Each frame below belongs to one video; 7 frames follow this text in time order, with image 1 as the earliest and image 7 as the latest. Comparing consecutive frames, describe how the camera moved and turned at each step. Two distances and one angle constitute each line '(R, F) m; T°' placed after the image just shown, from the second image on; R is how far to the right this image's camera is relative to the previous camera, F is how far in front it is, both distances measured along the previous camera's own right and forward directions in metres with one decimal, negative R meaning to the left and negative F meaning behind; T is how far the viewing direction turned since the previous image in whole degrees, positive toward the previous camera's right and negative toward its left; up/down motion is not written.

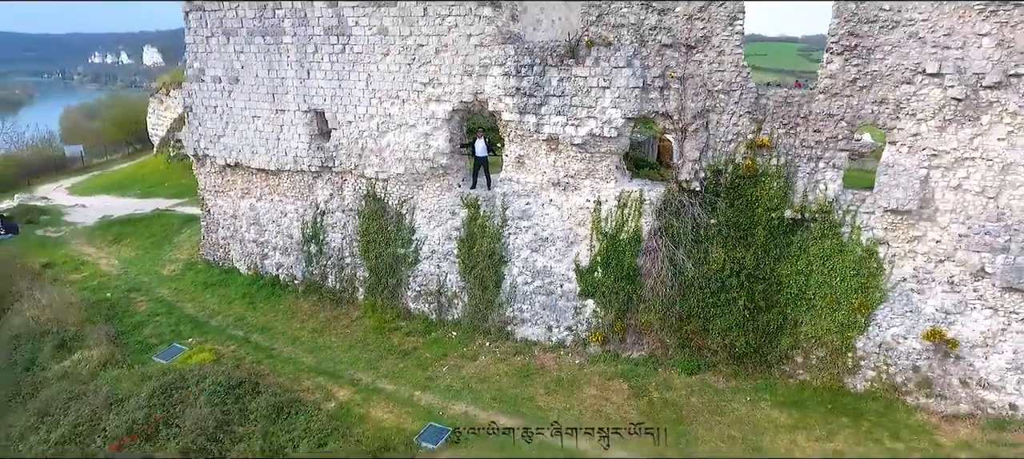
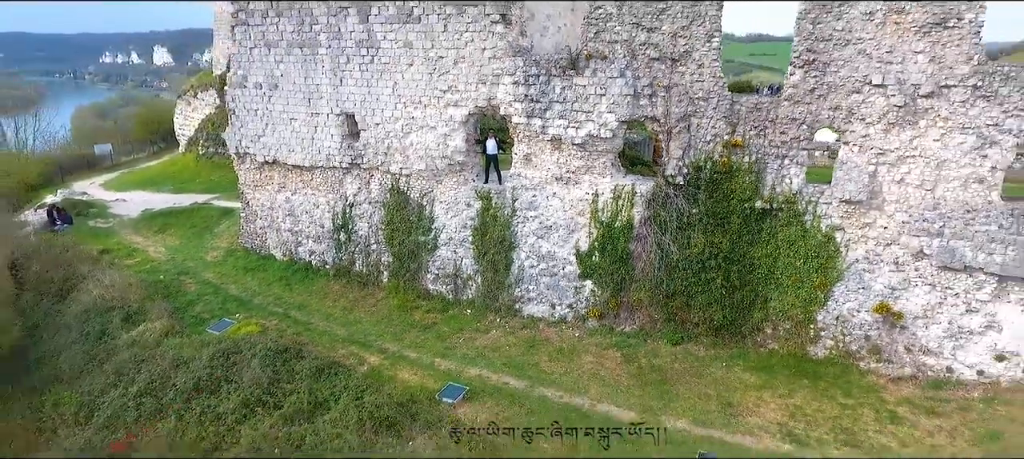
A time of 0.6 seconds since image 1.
(0.0, -0.8) m; -1°
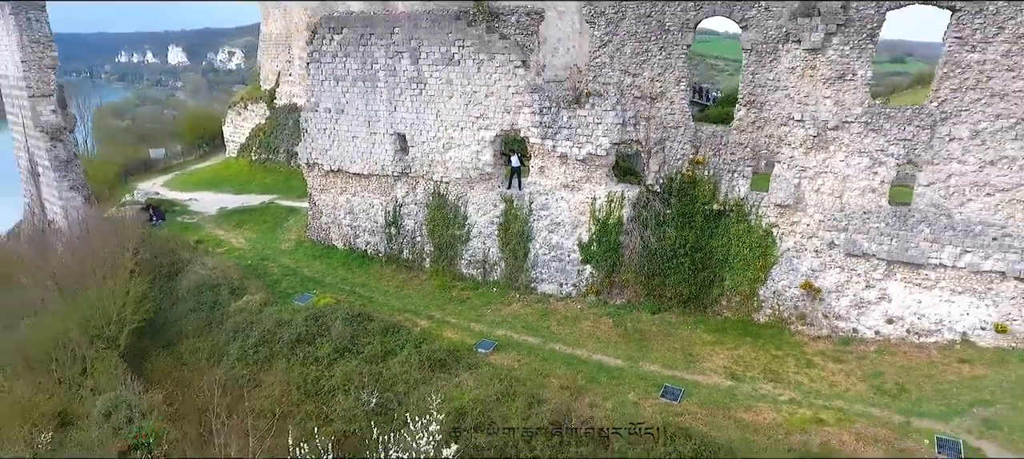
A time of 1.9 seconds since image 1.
(-0.1, -1.9) m; -1°
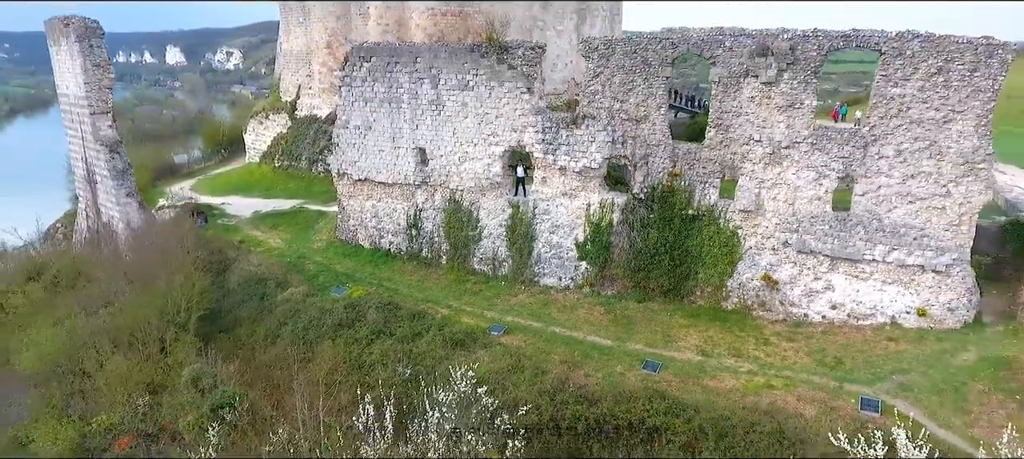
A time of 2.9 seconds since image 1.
(-0.1, -1.4) m; 0°
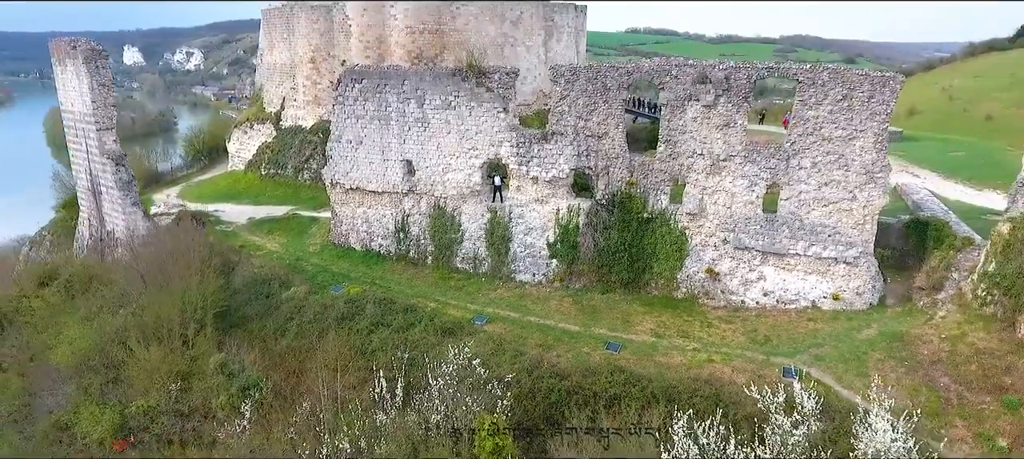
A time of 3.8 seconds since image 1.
(-0.2, -1.3) m; +3°
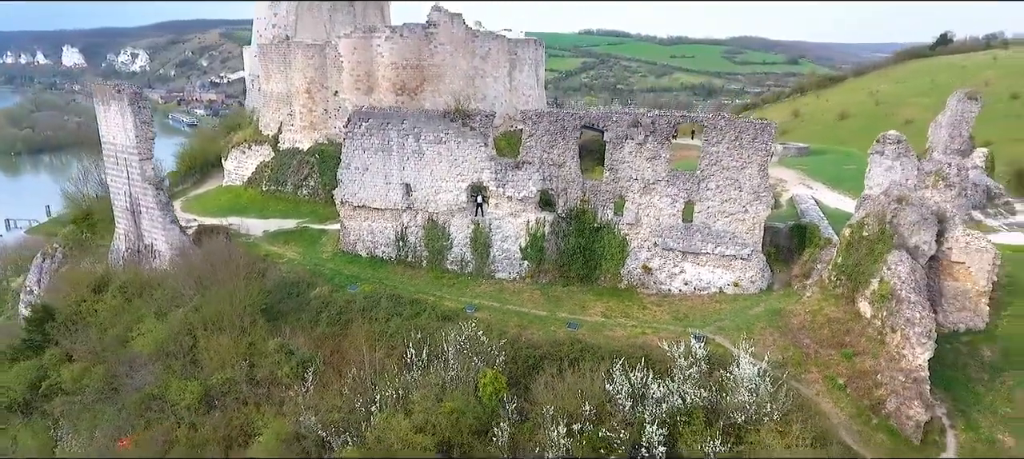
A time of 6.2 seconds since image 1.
(-0.5, -3.0) m; +4°
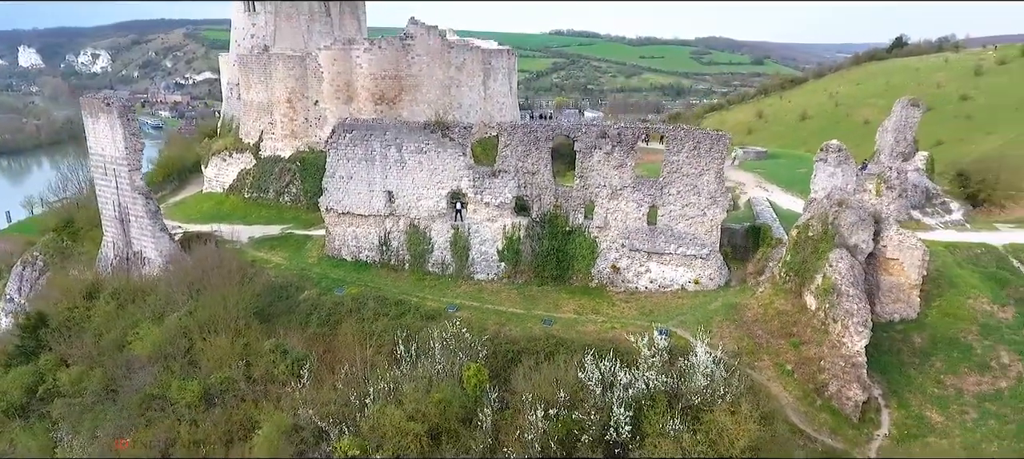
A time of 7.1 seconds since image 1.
(-0.1, -1.0) m; +2°
